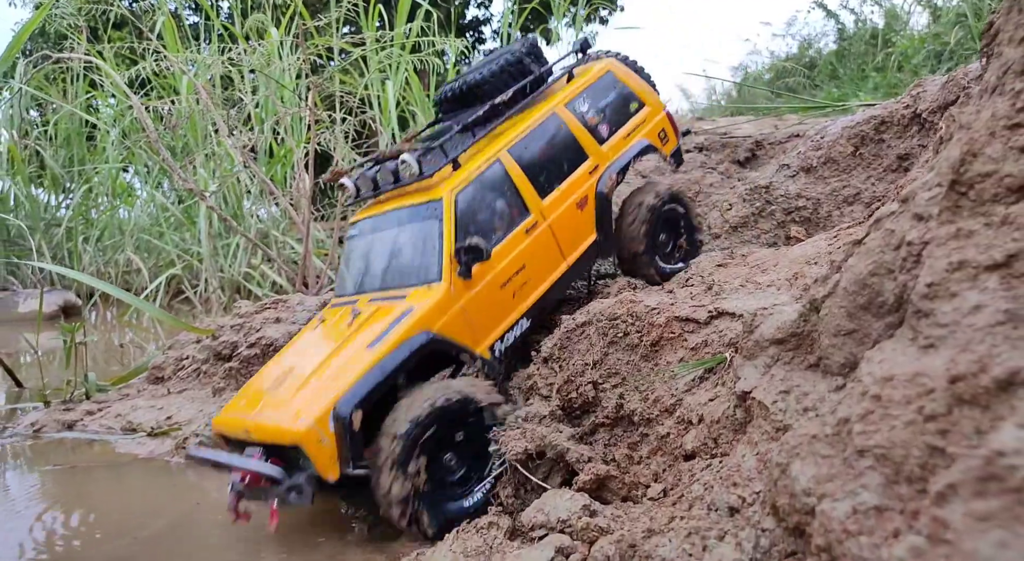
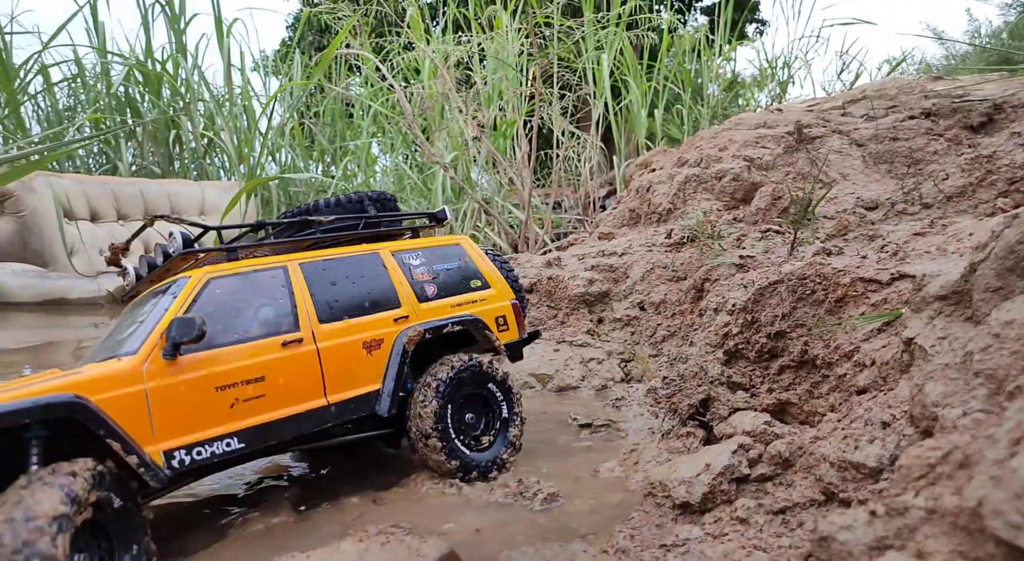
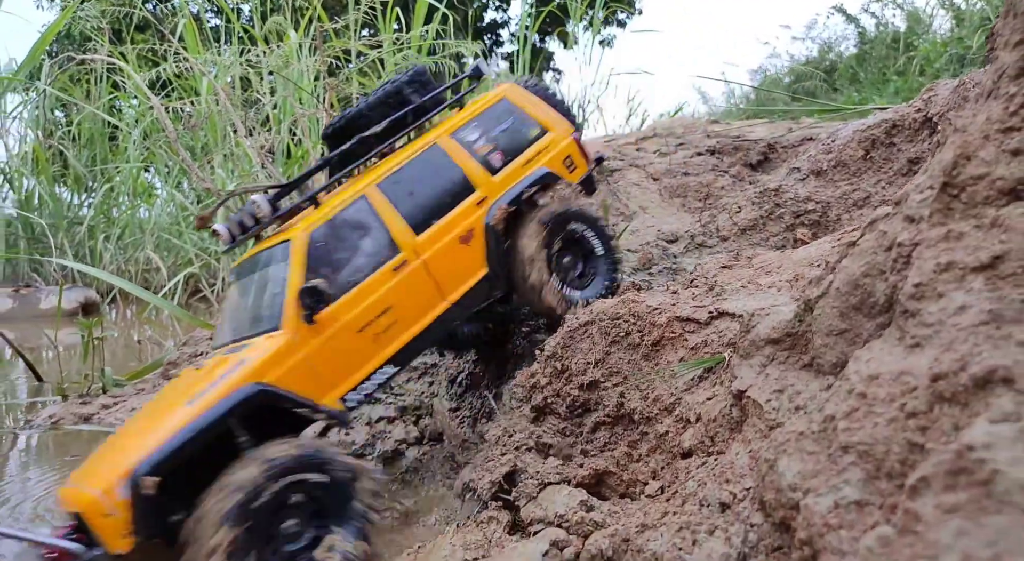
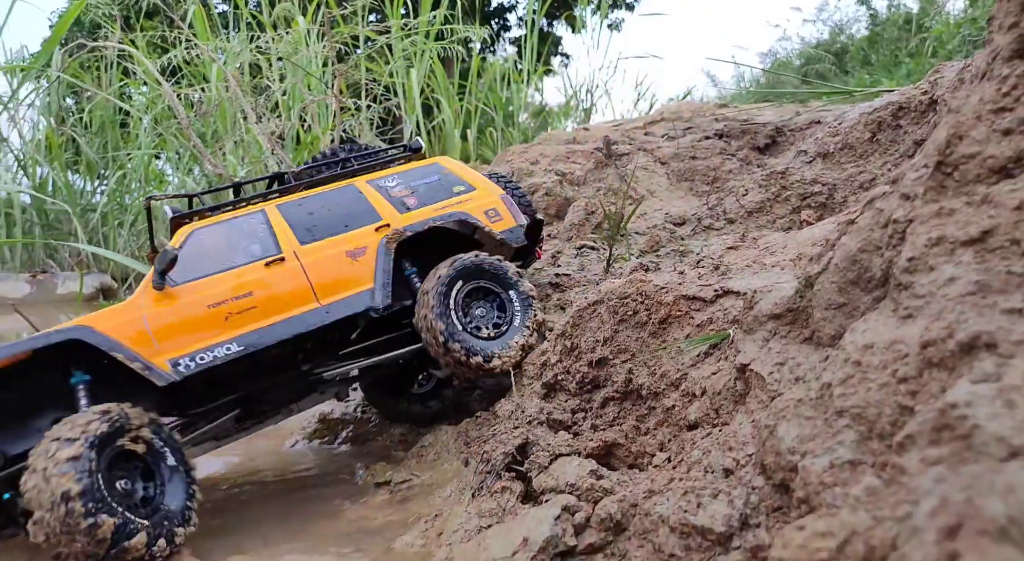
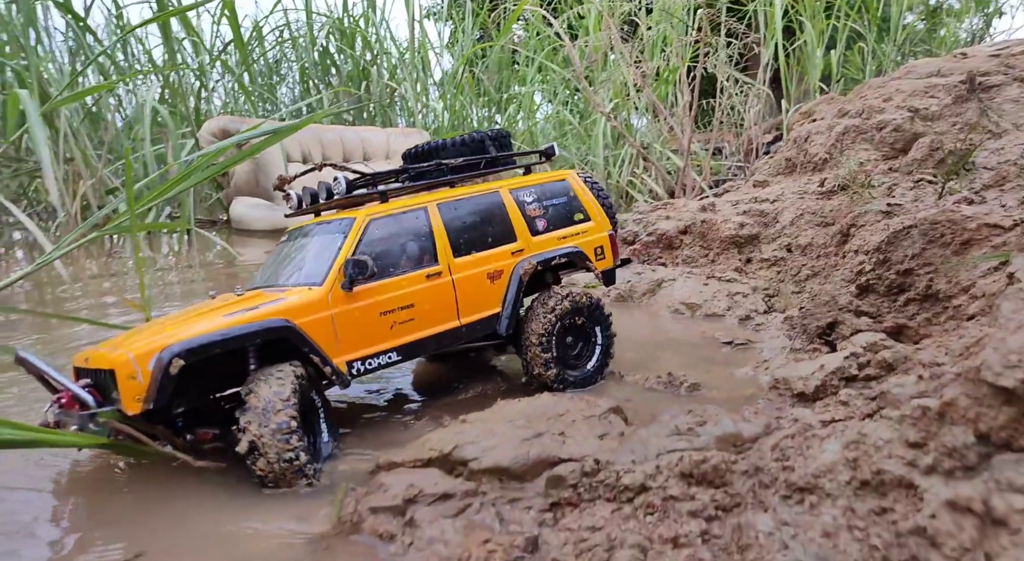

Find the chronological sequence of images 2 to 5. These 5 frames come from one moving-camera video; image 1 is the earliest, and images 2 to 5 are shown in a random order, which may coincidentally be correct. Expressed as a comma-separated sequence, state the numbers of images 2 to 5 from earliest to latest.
3, 4, 2, 5
